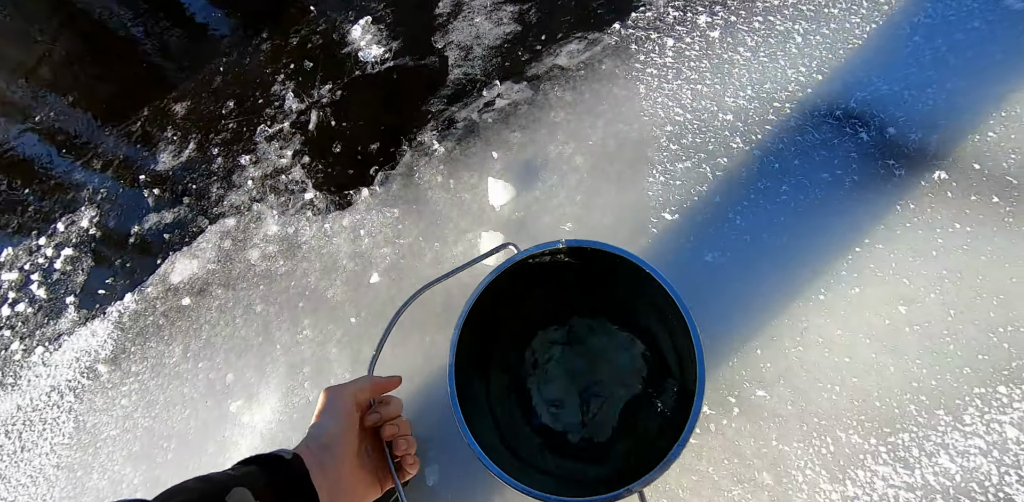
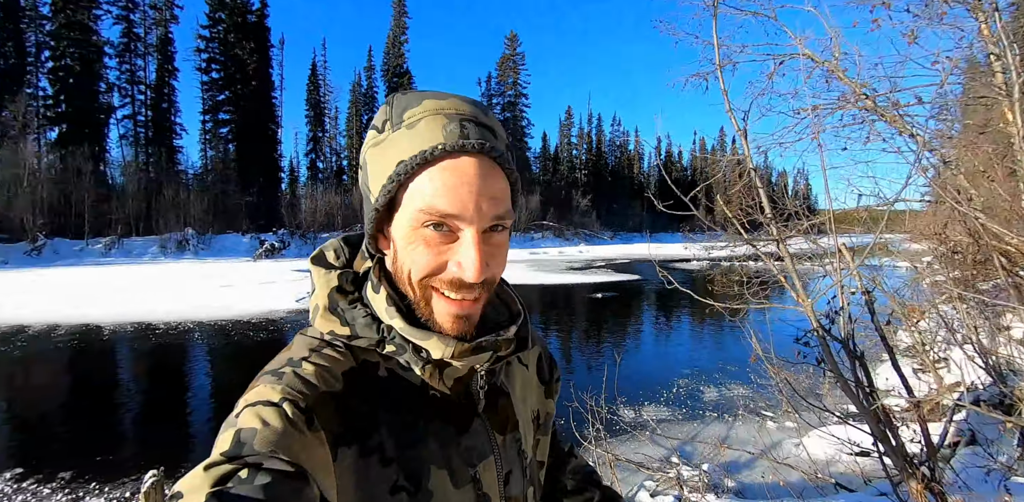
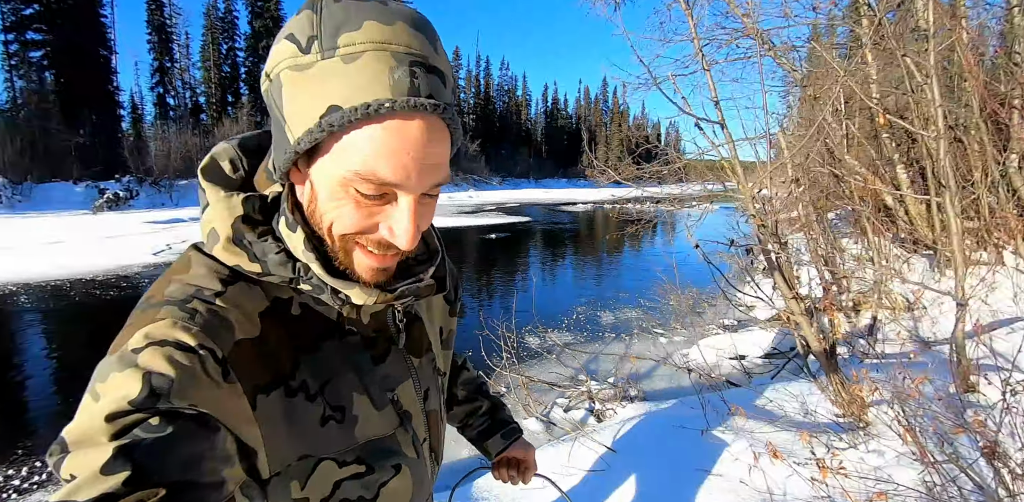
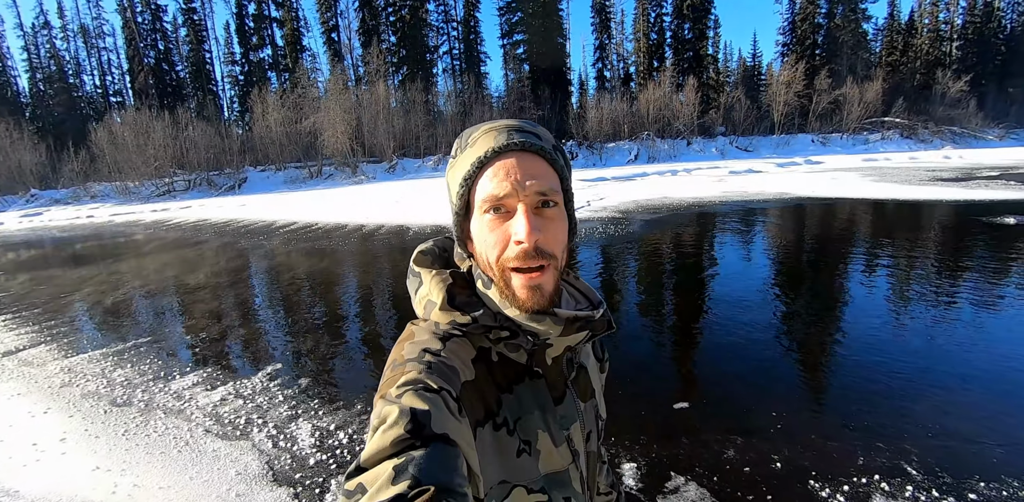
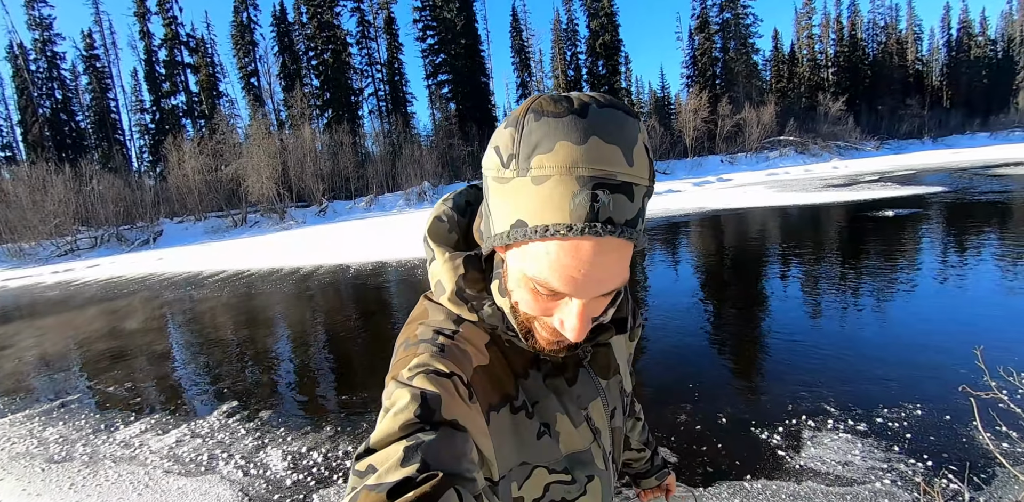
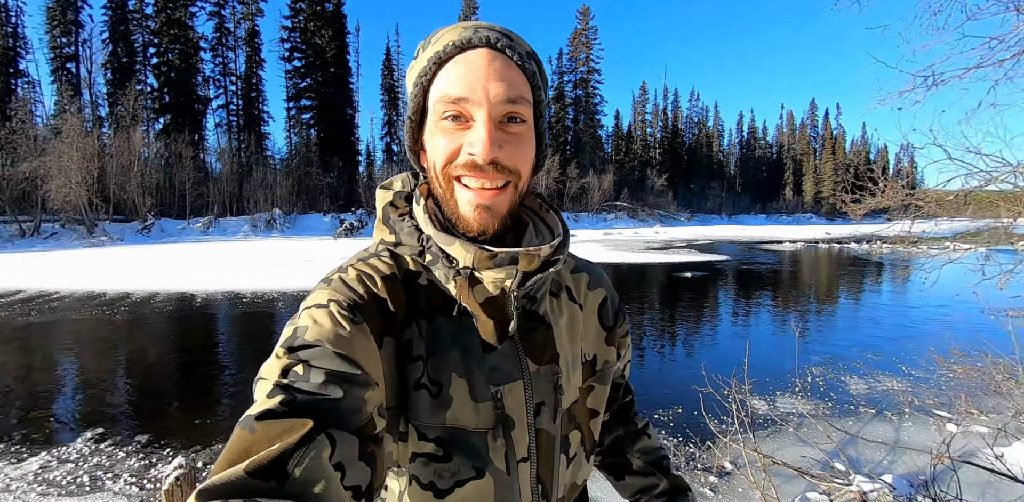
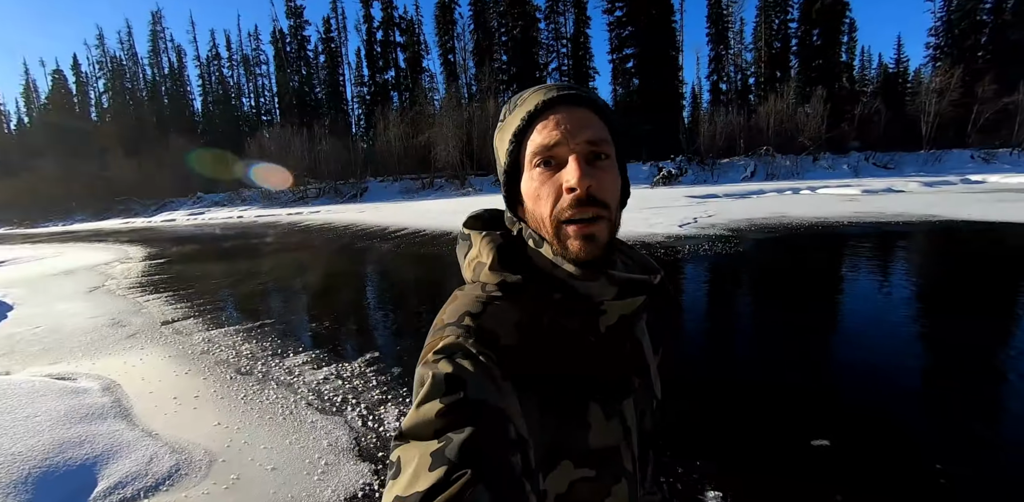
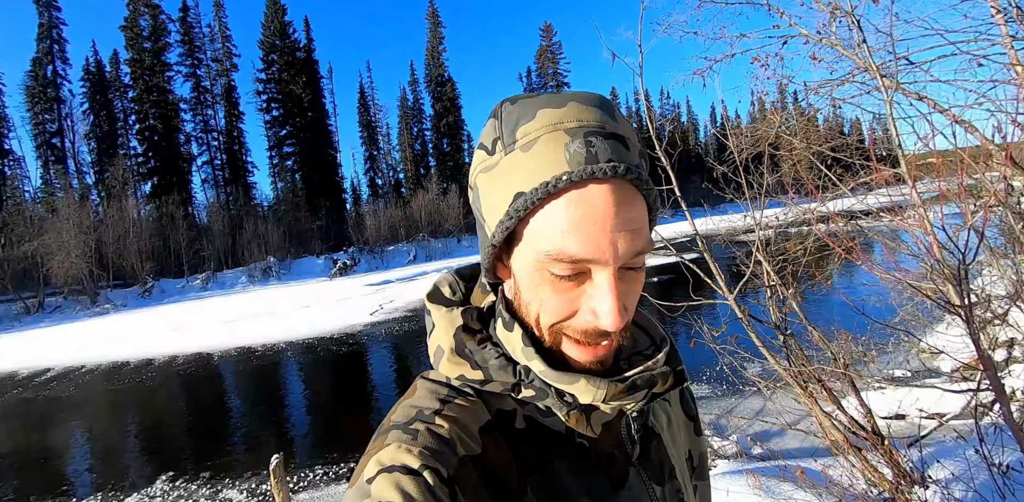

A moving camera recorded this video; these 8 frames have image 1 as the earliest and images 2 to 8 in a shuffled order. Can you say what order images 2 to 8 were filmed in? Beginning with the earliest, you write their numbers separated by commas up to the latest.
7, 4, 5, 6, 3, 2, 8
